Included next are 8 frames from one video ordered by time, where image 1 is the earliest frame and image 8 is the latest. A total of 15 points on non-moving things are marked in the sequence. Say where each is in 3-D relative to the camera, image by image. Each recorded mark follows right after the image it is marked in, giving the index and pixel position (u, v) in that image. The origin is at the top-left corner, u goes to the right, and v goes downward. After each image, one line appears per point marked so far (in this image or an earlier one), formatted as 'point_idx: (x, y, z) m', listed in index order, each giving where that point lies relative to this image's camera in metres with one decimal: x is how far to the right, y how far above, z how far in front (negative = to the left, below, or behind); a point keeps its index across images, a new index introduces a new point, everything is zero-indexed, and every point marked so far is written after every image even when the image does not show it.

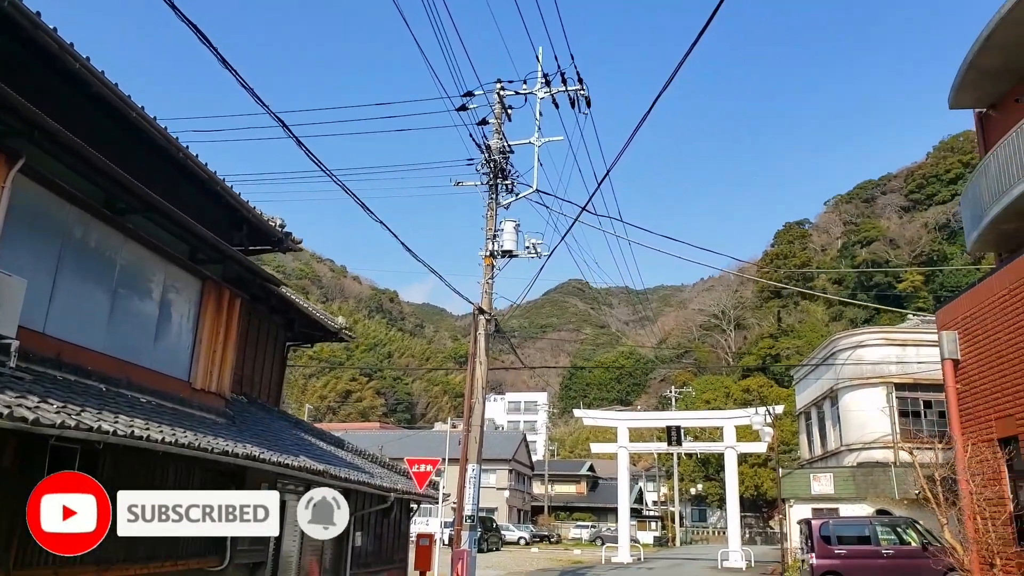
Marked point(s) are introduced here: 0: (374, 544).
0: (-2.3, -4.2, +13.9) m
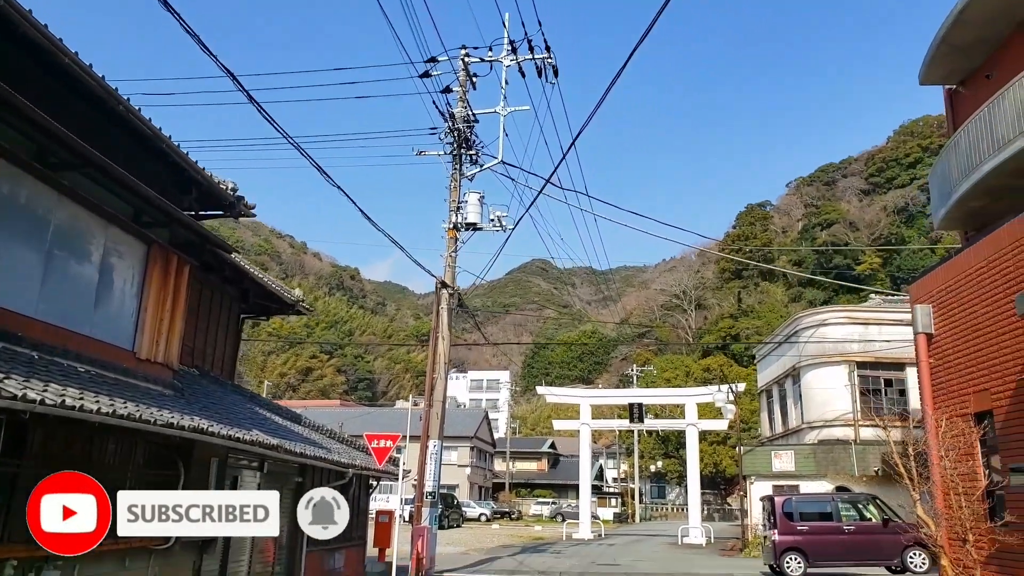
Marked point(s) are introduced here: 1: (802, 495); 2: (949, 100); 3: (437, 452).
0: (-2.9, -3.8, +13.5) m
1: (+5.3, -3.8, +15.4) m
2: (+7.9, +3.4, +15.2) m
3: (-1.5, -3.2, +16.3) m
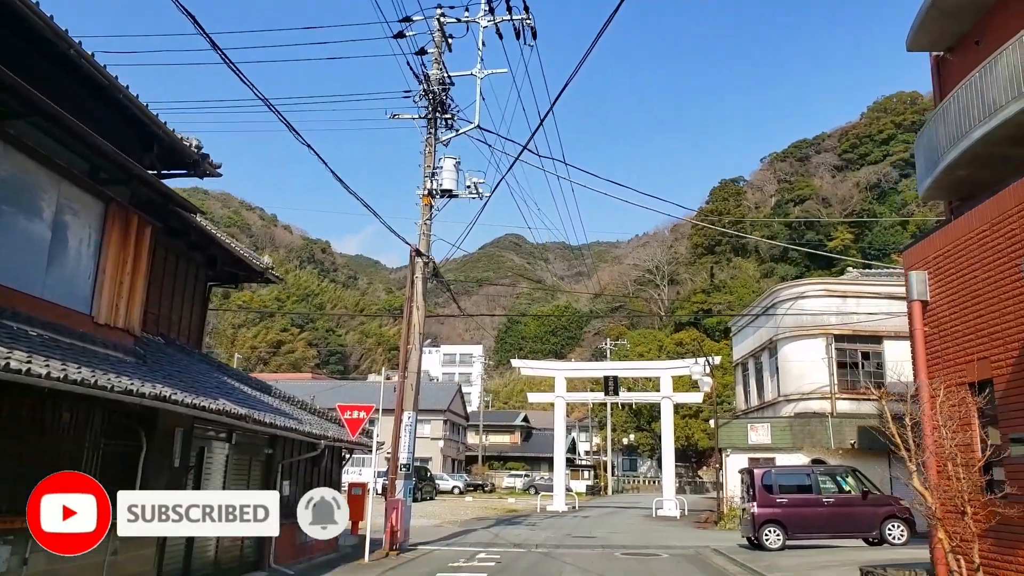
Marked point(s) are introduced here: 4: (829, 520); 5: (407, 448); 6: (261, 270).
0: (-3.3, -3.2, +13.1) m
1: (+4.9, -3.3, +15.3) m
2: (+7.5, +3.9, +15.0) m
3: (-1.9, -2.6, +16.0) m
4: (+5.5, -4.0, +14.7) m
5: (-2.0, -3.0, +15.9) m
6: (-4.4, +0.3, +15.1) m
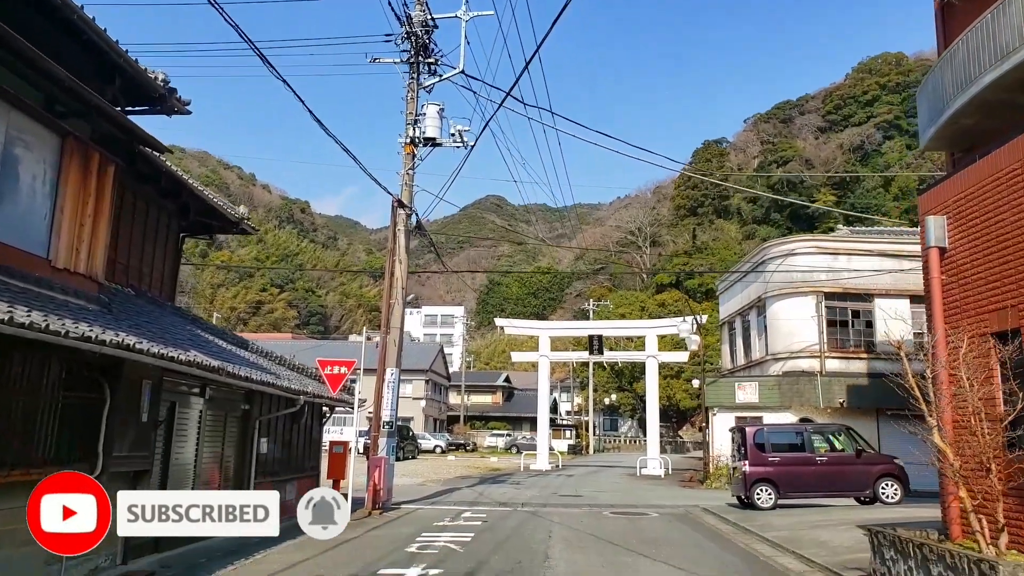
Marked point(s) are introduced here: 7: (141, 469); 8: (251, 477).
0: (-3.4, -2.5, +12.6) m
1: (+4.7, -2.4, +15.0) m
2: (+7.3, +4.7, +14.4) m
3: (-2.1, -1.7, +15.5) m
4: (+5.3, -3.2, +14.4) m
5: (-2.2, -2.1, +15.4) m
6: (-4.7, +1.1, +14.4) m
7: (-3.5, -1.7, +7.8) m
8: (-3.5, -2.5, +11.2) m
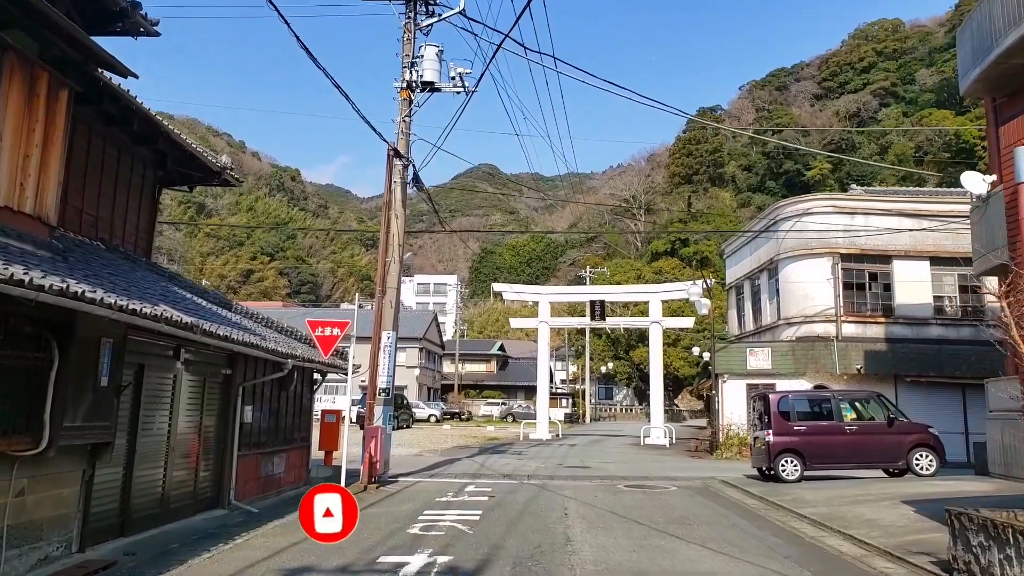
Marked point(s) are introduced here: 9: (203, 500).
0: (-3.3, -1.9, +11.5) m
1: (+4.8, -1.7, +14.0) m
2: (+7.4, +5.4, +13.1) m
3: (-2.0, -1.0, +14.3) m
4: (+5.4, -2.6, +13.4) m
5: (-2.1, -1.4, +14.3) m
6: (-4.6, +1.8, +13.1) m
7: (-3.3, -1.2, +6.7) m
8: (-3.3, -1.9, +10.1) m
9: (-3.5, -2.4, +9.5) m
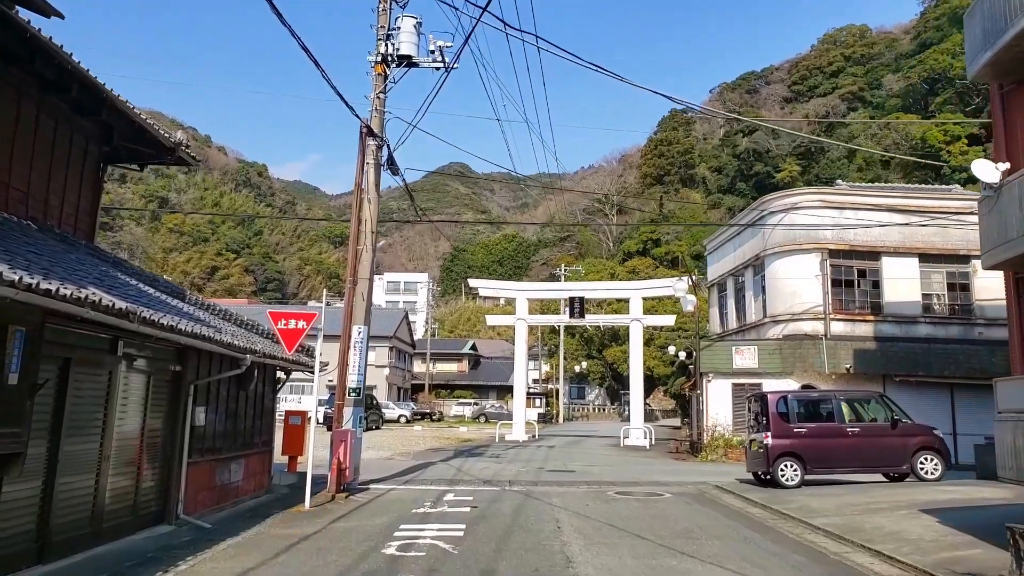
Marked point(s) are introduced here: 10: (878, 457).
0: (-3.5, -1.7, +10.4) m
1: (+4.5, -1.6, +13.1) m
2: (+7.2, +5.5, +12.4) m
3: (-2.4, -0.8, +13.3) m
4: (+5.1, -2.5, +12.6) m
5: (-2.4, -1.3, +13.2) m
6: (-4.8, +2.0, +12.0) m
7: (-3.3, -1.1, +5.6) m
8: (-3.5, -1.8, +9.0) m
9: (-3.6, -2.2, +8.4) m
10: (+5.5, -2.5, +12.6) m
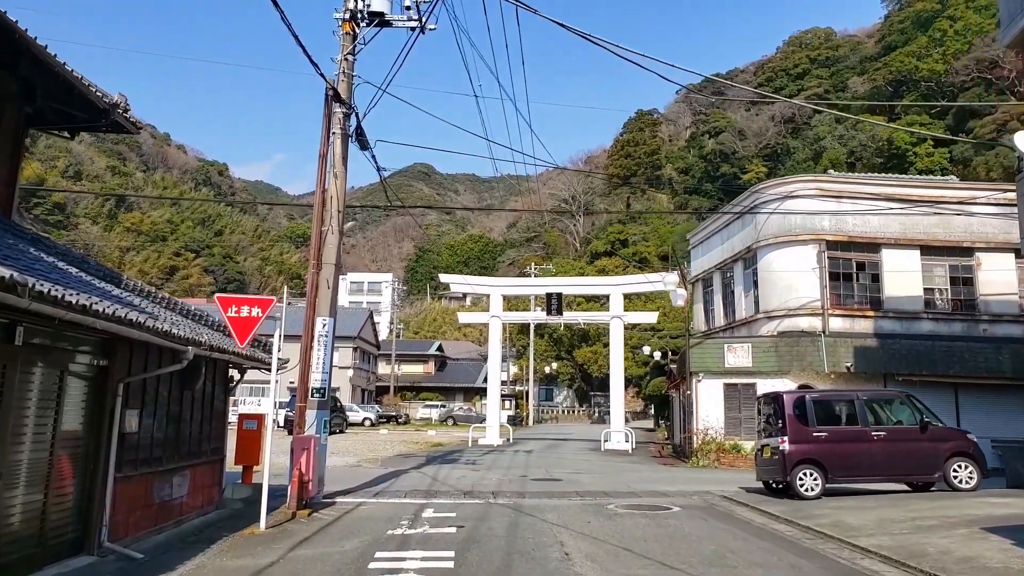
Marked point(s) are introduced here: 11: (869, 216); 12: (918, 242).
0: (-3.6, -1.5, +8.8) m
1: (+4.3, -1.5, +11.8) m
2: (+7.0, +5.6, +11.2) m
3: (-2.5, -0.6, +11.7) m
4: (+4.9, -2.3, +11.3) m
5: (-2.6, -1.1, +11.6) m
6: (-4.9, +2.2, +10.3) m
7: (-3.2, -0.9, +3.9) m
8: (-3.5, -1.6, +7.4) m
9: (-3.6, -2.0, +6.7) m
10: (+5.3, -2.4, +11.3) m
11: (+8.4, +1.7, +19.8) m
12: (+9.5, +1.1, +19.6) m
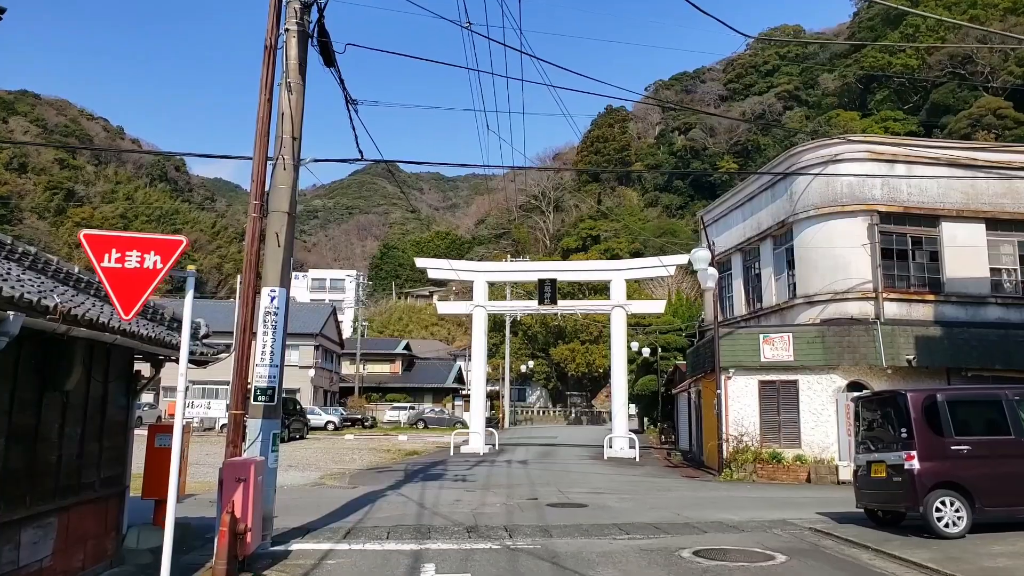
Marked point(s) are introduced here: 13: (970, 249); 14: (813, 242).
0: (-3.2, -1.1, +5.3) m
1: (+4.5, -1.1, +8.7) m
2: (+7.3, +6.0, +8.3) m
3: (-2.3, -0.2, +8.3) m
4: (+5.2, -1.9, +8.3) m
5: (-2.4, -0.7, +8.2) m
6: (-4.6, +2.6, +6.8) m
7: (-2.6, -0.5, +0.5) m
8: (-3.1, -1.2, +3.9) m
9: (-3.1, -1.6, +3.3) m
10: (+5.6, -2.0, +8.3) m
11: (+8.3, +2.1, +16.9) m
12: (+9.4, +1.5, +16.8) m
13: (+9.1, +0.7, +16.9) m
14: (+6.1, +0.9, +17.1) m
